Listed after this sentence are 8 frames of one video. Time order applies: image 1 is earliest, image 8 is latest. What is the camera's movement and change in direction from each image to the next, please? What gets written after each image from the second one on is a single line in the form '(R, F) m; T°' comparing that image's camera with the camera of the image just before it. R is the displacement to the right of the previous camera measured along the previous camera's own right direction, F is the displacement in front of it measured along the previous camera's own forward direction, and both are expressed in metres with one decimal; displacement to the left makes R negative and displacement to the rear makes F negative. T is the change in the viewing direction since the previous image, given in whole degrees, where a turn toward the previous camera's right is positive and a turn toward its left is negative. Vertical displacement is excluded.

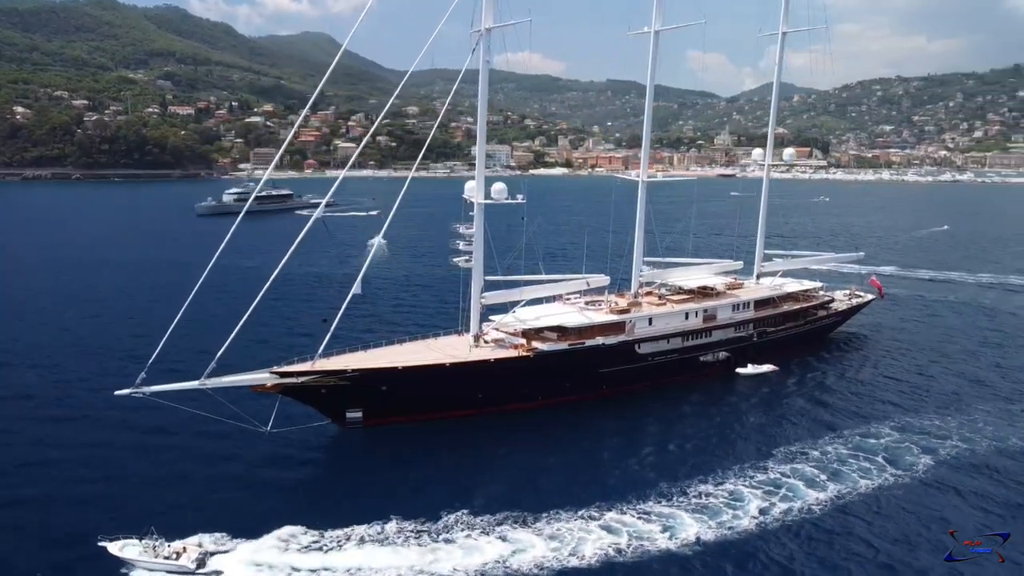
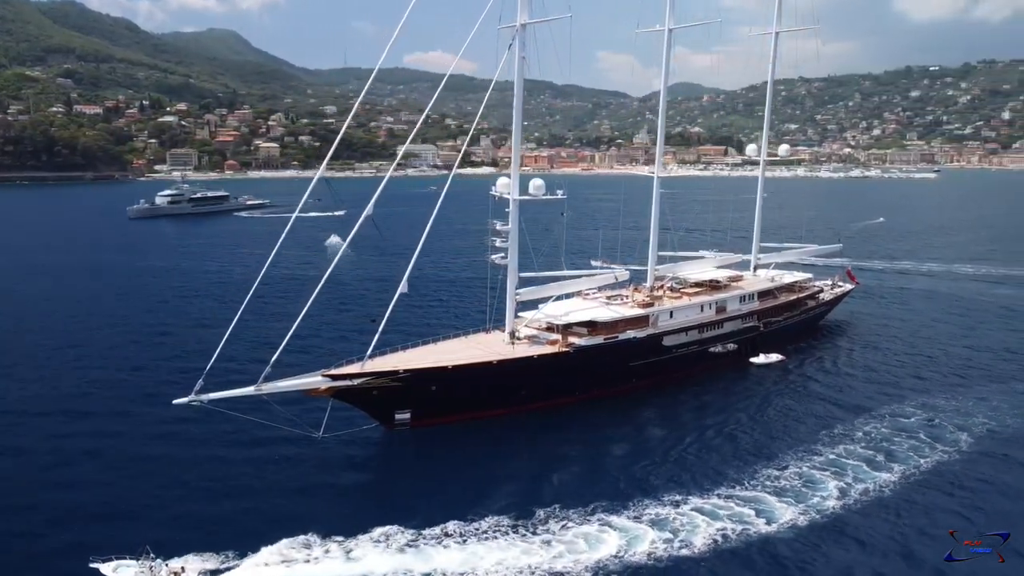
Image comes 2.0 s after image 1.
(-3.5, +0.2) m; +6°
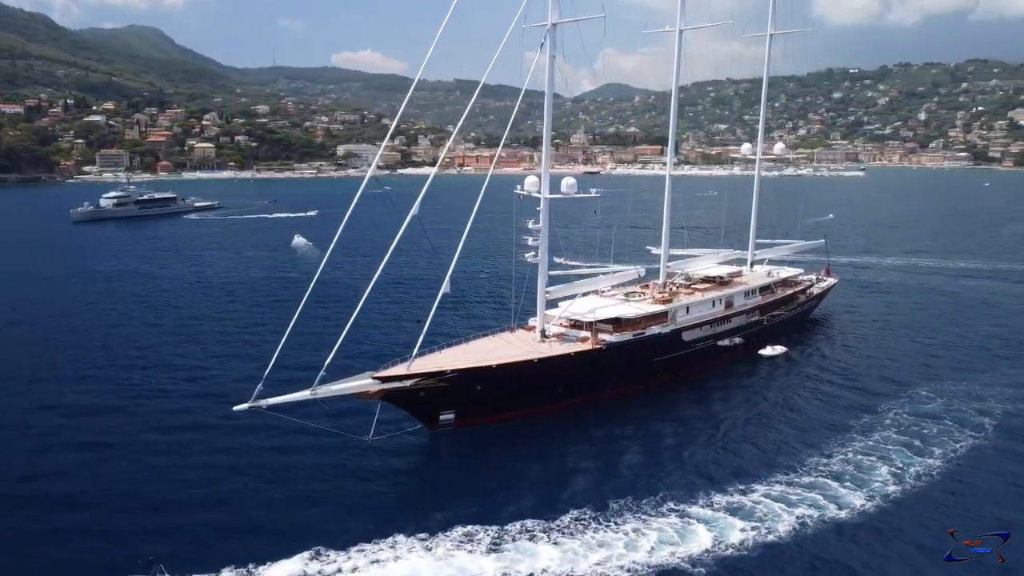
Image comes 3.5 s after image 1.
(-2.9, 0.0) m; +5°
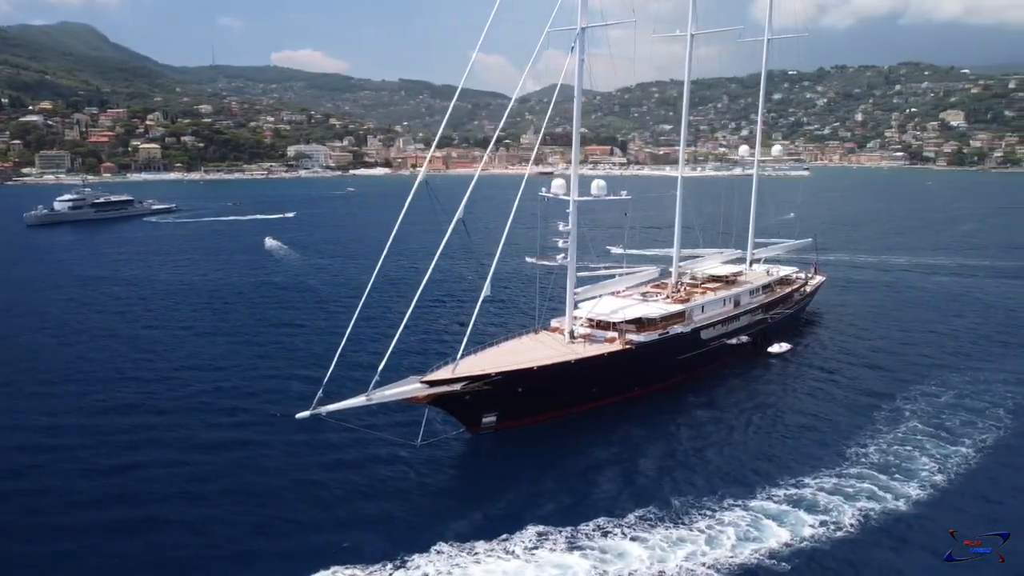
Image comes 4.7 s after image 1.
(-2.5, -0.1) m; +4°
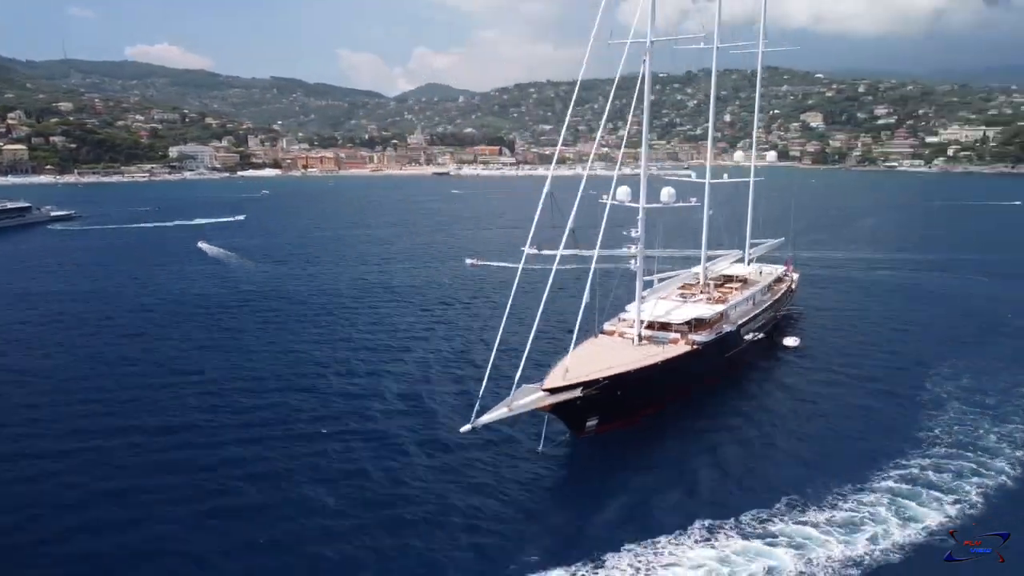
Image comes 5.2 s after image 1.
(-6.0, -0.1) m; +9°
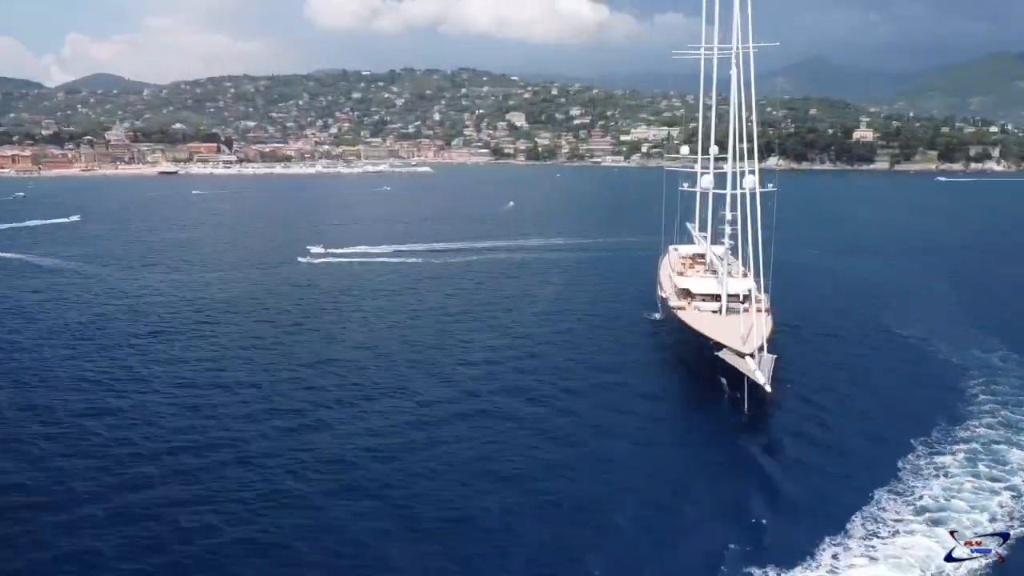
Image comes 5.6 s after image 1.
(-13.4, +0.9) m; +21°
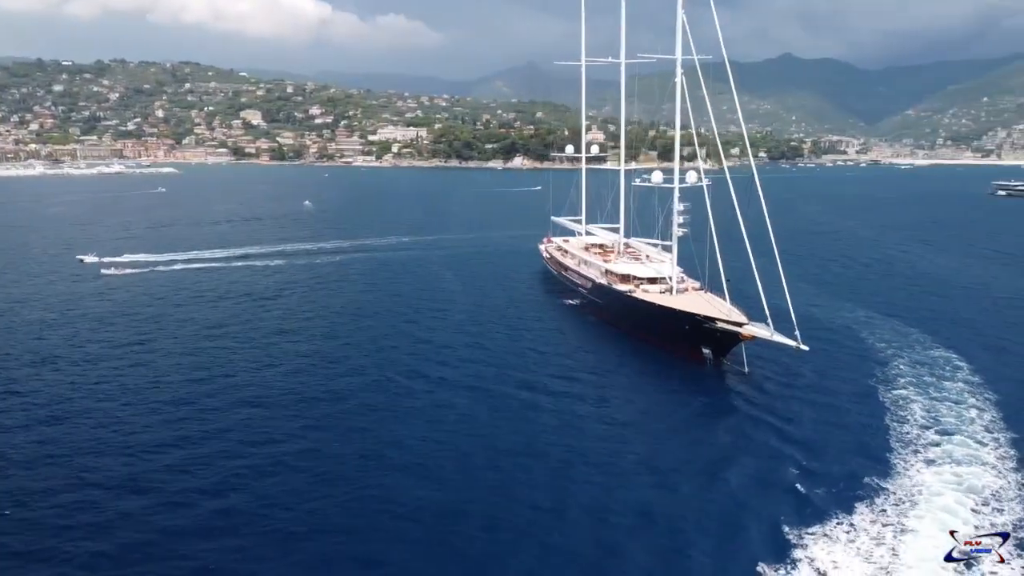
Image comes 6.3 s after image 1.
(-9.0, -0.4) m; +18°
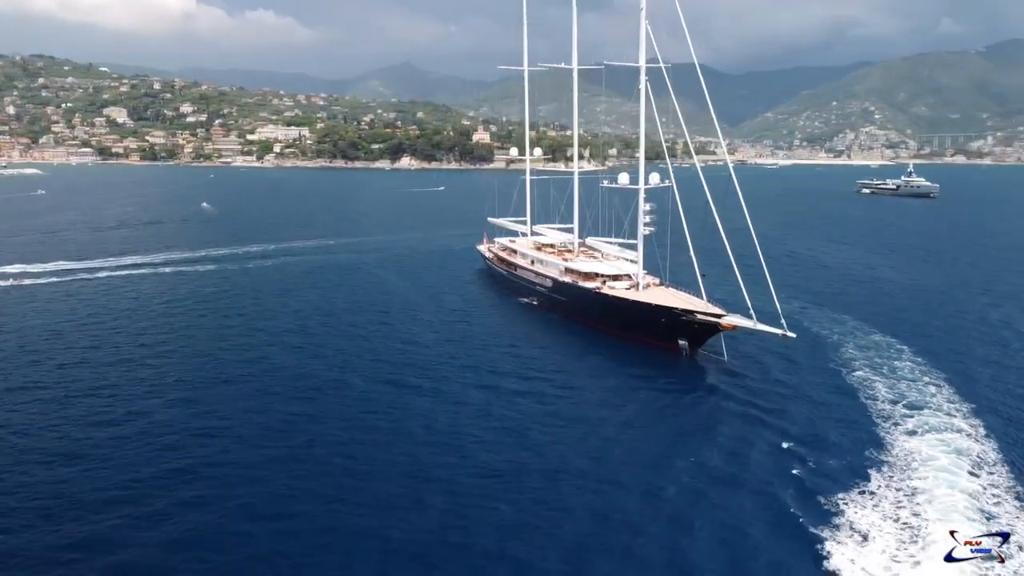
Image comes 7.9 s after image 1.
(-3.9, -0.7) m; +8°
